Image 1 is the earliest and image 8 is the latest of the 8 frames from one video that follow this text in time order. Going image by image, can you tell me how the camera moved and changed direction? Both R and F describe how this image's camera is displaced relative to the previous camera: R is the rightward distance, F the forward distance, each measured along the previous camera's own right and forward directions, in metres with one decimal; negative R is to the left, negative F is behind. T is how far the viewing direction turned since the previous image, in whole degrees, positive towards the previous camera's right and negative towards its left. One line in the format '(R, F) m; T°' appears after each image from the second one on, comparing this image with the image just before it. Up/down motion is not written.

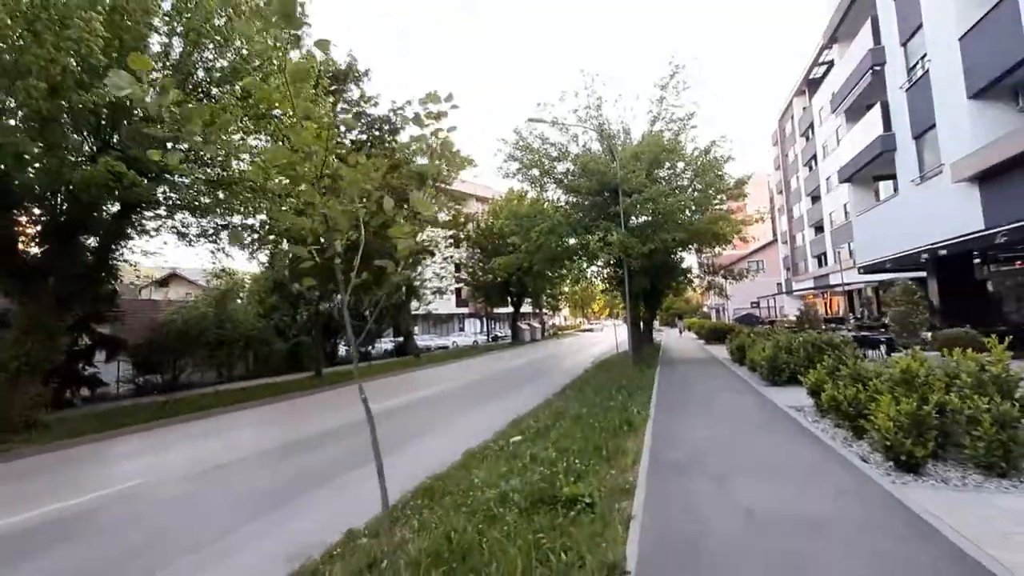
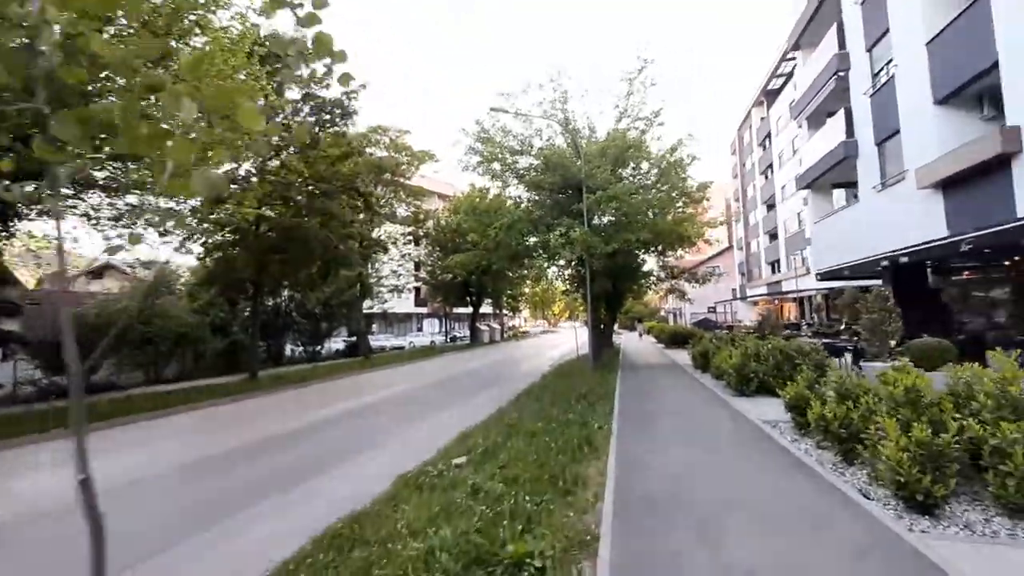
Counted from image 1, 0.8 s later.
(+0.2, +1.1) m; +4°
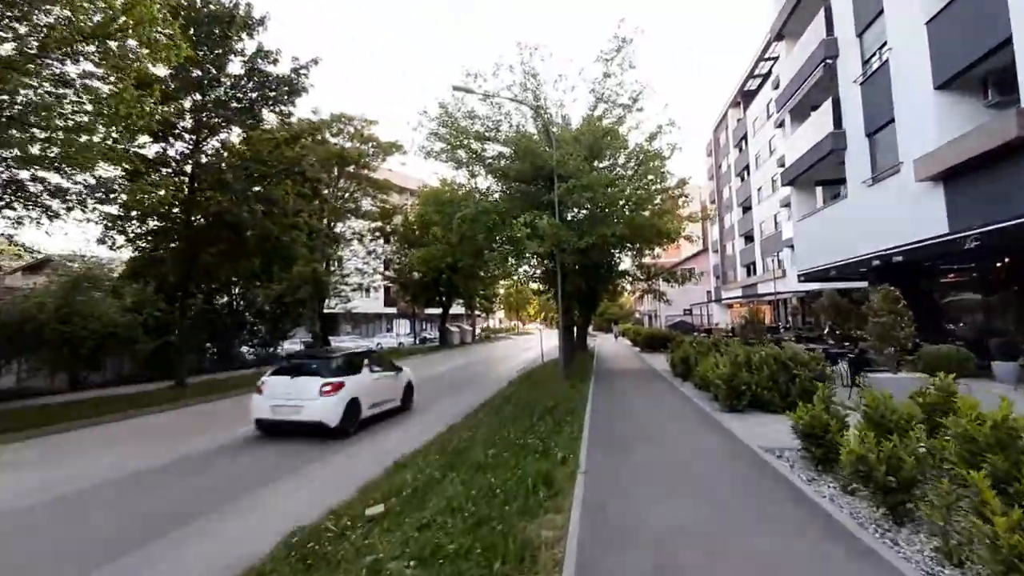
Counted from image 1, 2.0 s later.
(+0.4, +1.6) m; +3°
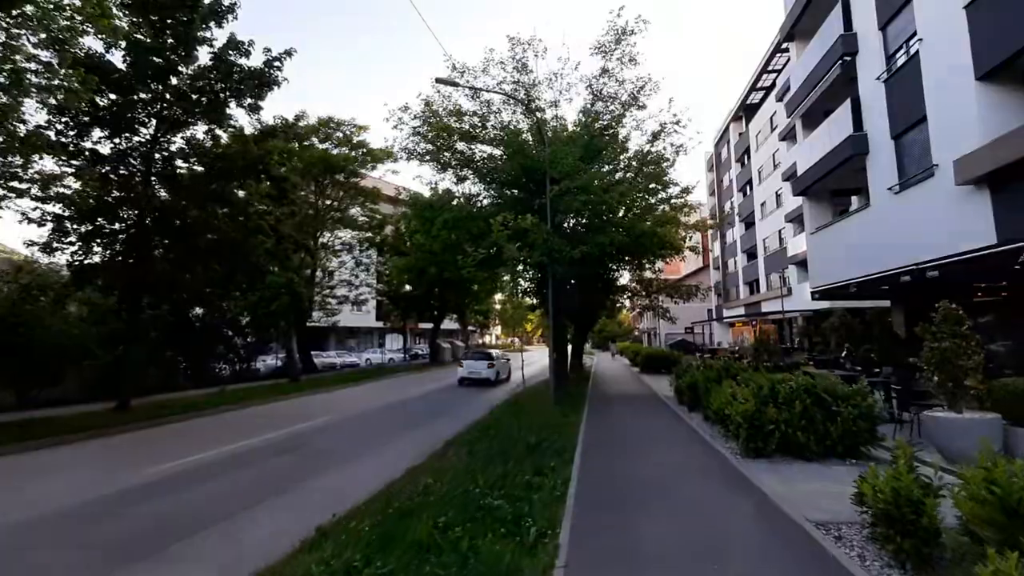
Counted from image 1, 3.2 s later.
(+0.4, +1.7) m; 0°
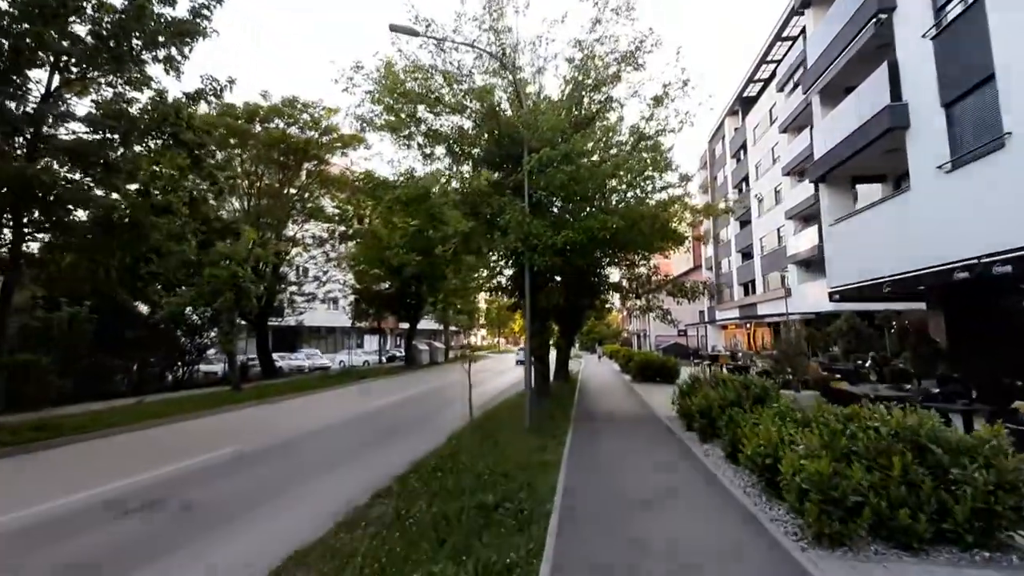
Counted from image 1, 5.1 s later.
(+0.5, +2.7) m; +1°
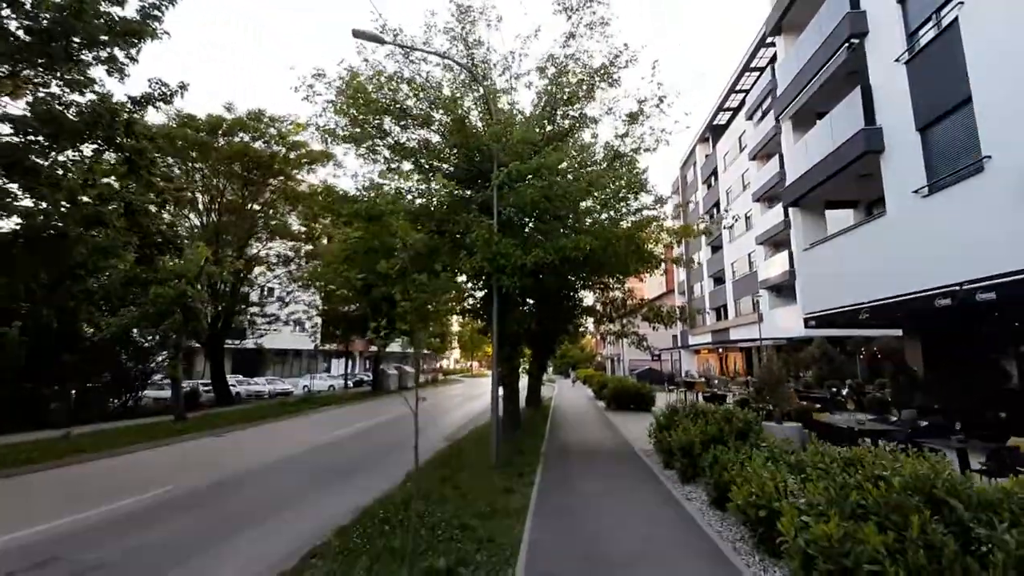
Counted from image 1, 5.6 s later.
(+0.2, +0.8) m; +3°
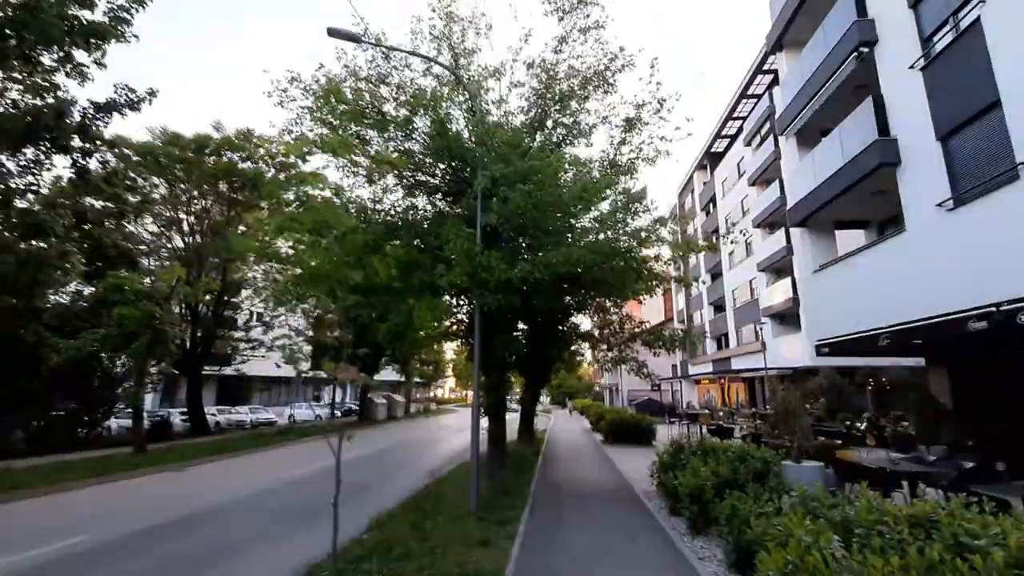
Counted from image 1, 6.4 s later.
(+0.3, +1.1) m; 0°
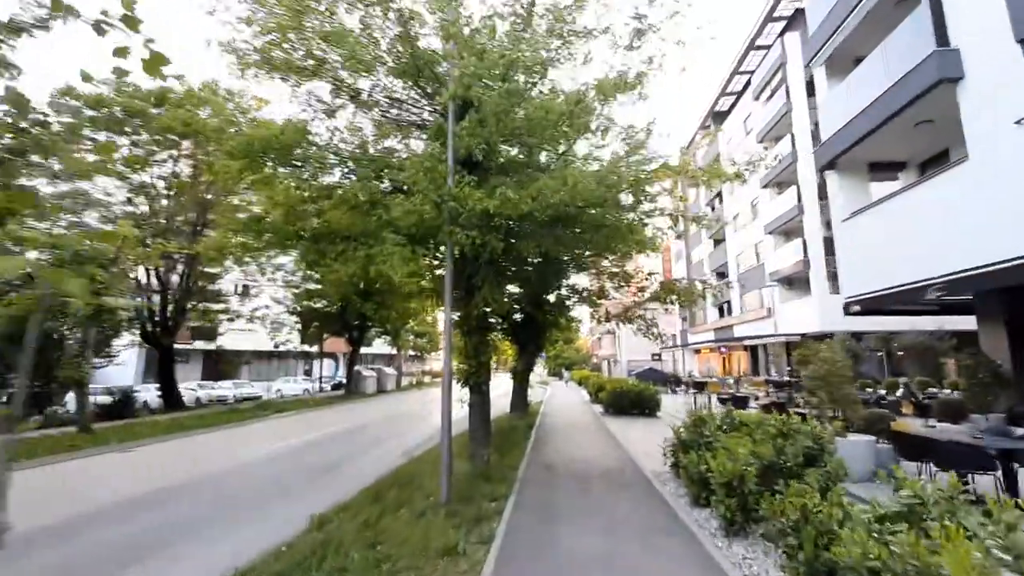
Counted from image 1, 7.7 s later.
(+0.2, +1.9) m; 0°
